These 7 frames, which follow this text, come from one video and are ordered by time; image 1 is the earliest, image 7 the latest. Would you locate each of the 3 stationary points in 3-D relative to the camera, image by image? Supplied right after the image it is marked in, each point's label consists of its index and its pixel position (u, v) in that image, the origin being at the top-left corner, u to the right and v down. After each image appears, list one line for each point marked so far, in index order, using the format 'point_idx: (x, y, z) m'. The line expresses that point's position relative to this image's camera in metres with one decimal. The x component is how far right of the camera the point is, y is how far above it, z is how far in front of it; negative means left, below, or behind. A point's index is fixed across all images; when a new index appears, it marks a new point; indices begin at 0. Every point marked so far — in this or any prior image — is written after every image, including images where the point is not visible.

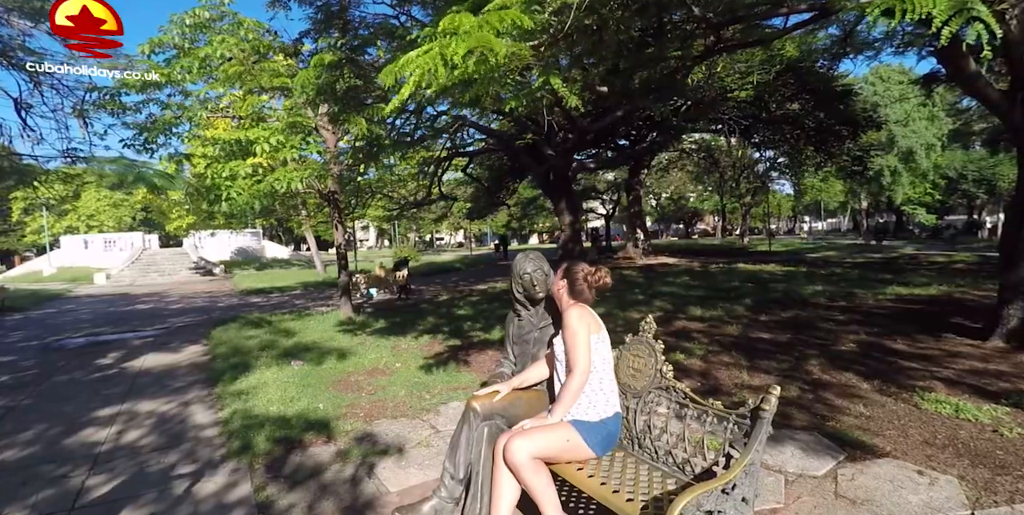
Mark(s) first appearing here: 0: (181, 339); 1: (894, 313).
0: (-6.7, -1.7, +9.9) m
1: (+6.1, -0.9, +7.9) m
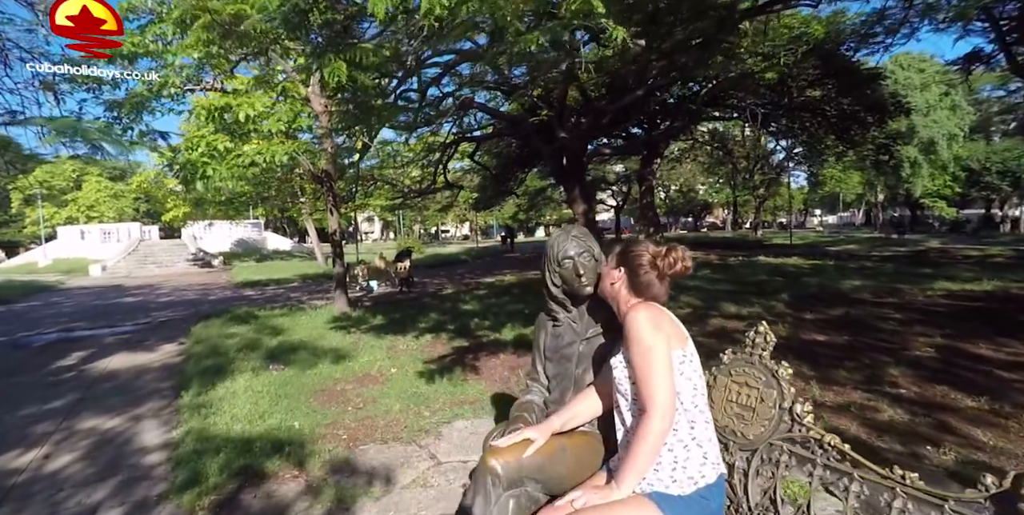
0: (-6.5, -1.4, +9.1) m
1: (+6.3, -0.8, +6.9) m
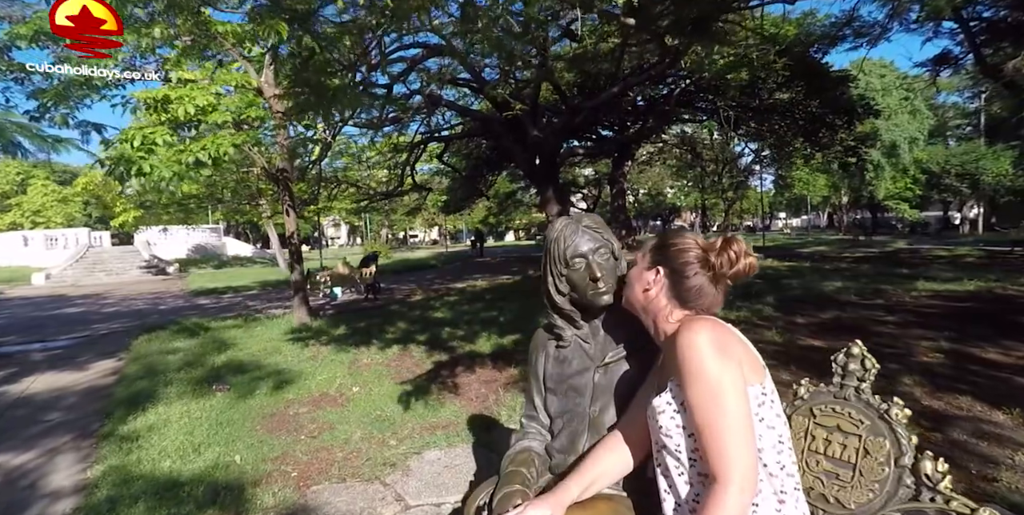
0: (-6.9, -1.6, +8.1) m
1: (+6.0, -0.8, +6.8) m
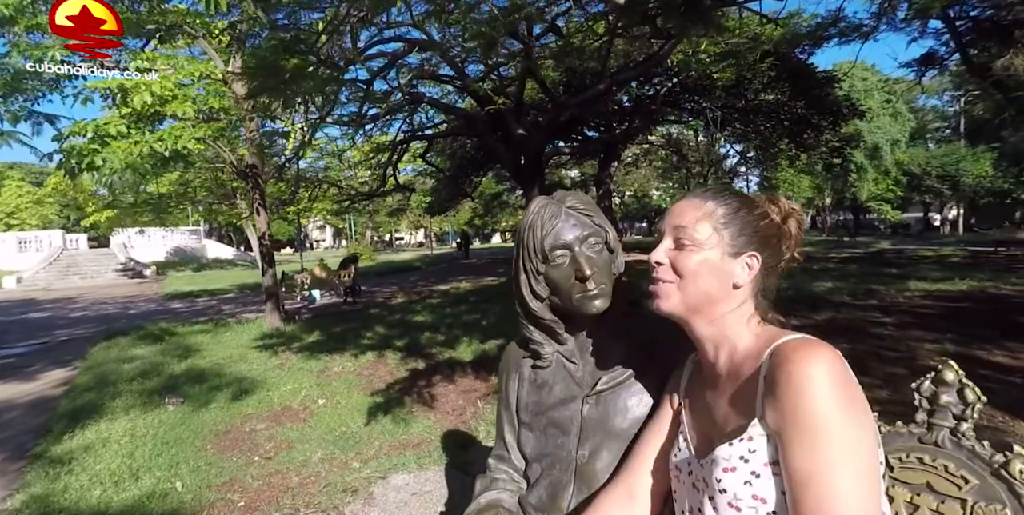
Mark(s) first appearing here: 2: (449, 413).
0: (-7.1, -1.6, +7.6) m
1: (+5.8, -0.8, +6.6) m
2: (-0.5, -1.2, +3.8) m
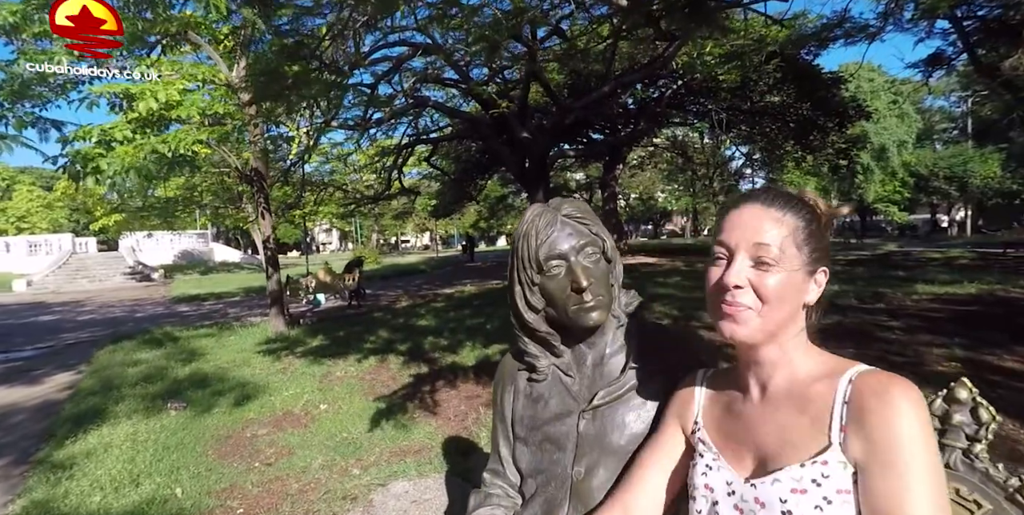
0: (-7.1, -1.7, +7.6) m
1: (+5.8, -0.8, +6.5) m
2: (-0.5, -1.2, +3.8) m
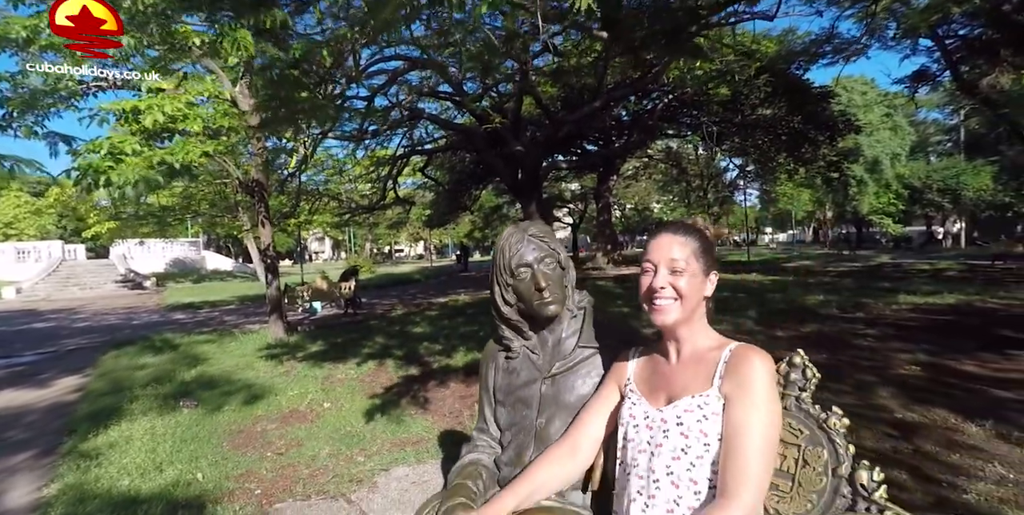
0: (-7.2, -1.8, +7.9) m
1: (+5.7, -1.0, +6.8) m
2: (-0.5, -1.3, +4.1) m
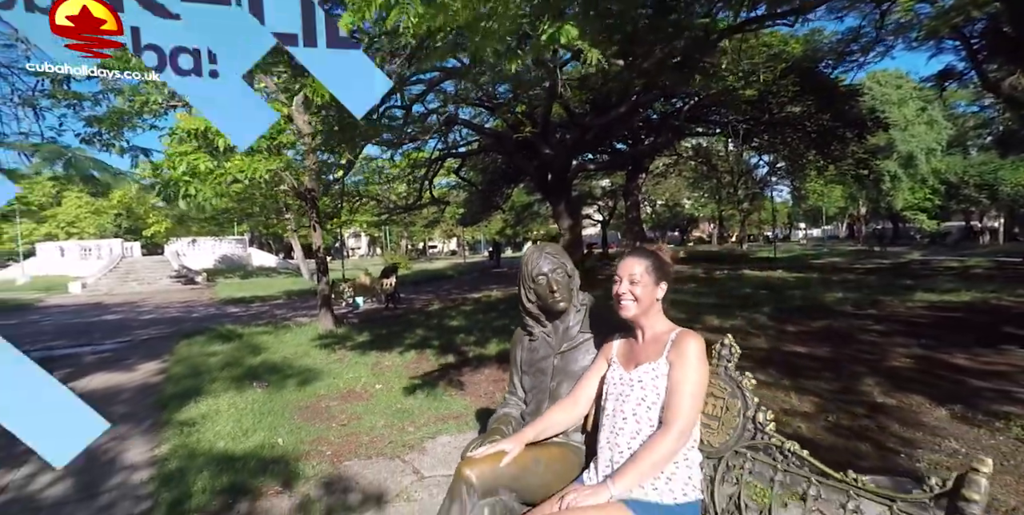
0: (-6.7, -1.8, +8.9) m
1: (+6.1, -1.0, +7.1) m
2: (-0.3, -1.3, +4.7) m
